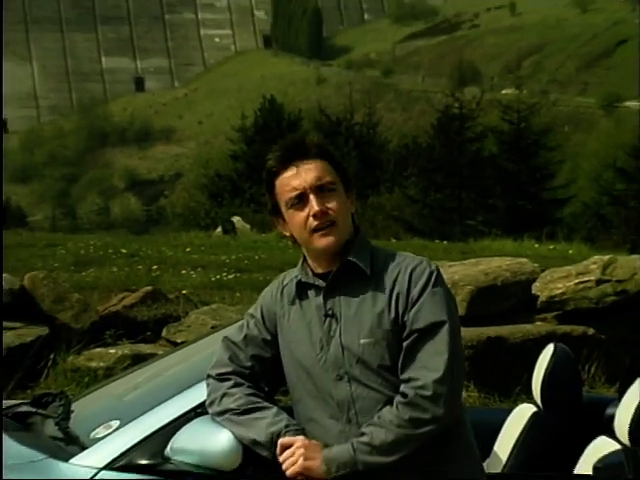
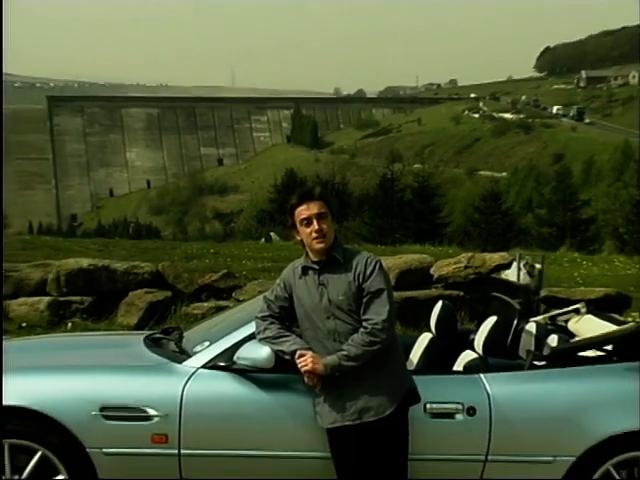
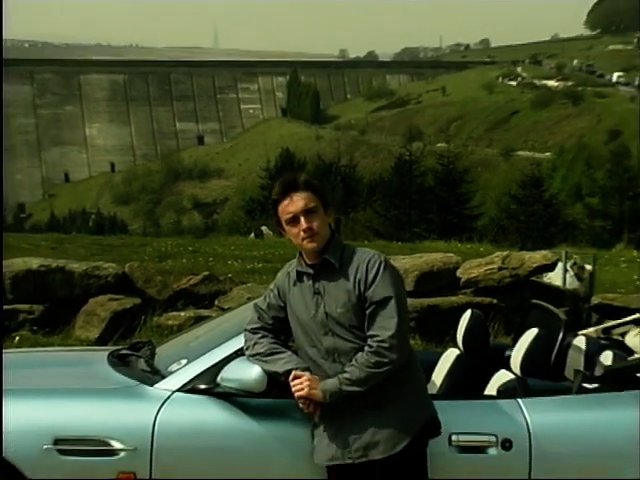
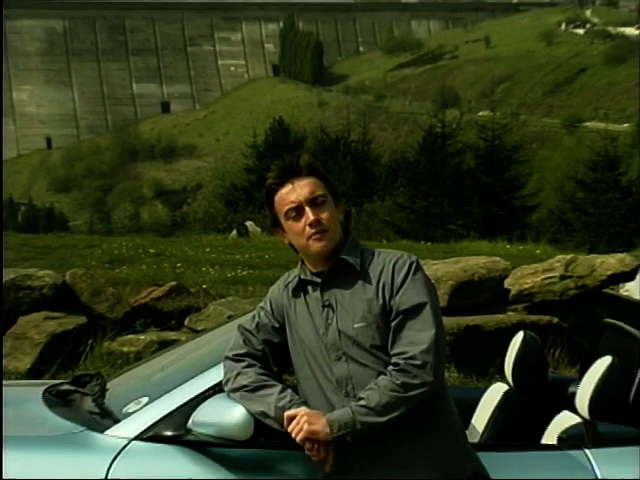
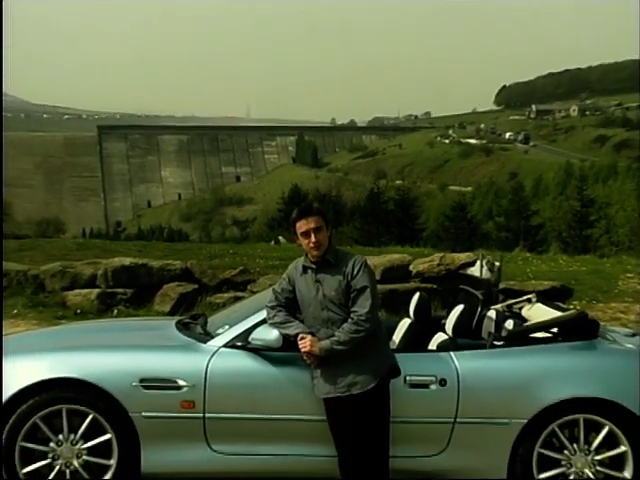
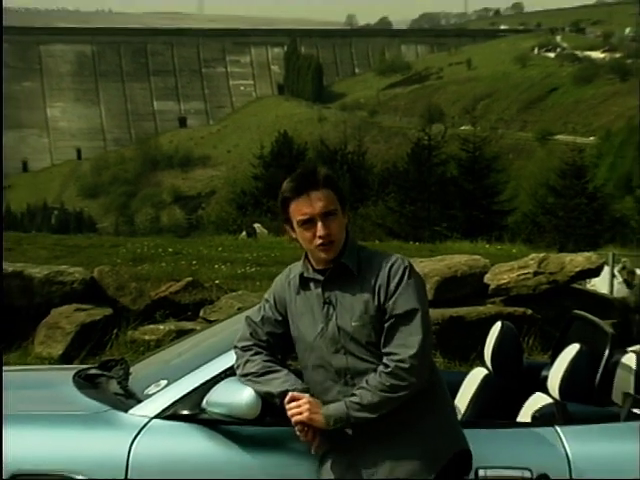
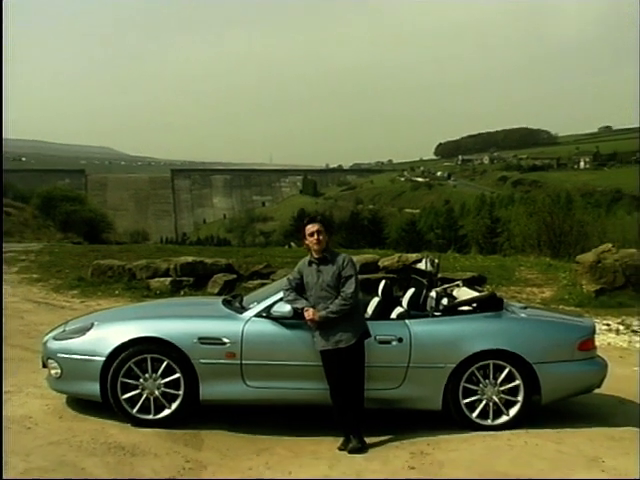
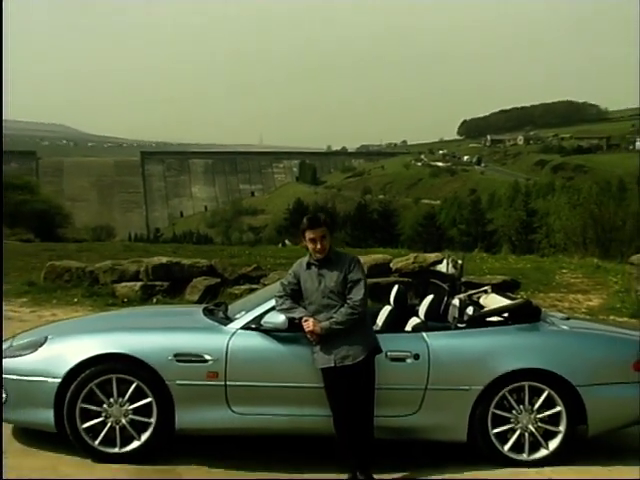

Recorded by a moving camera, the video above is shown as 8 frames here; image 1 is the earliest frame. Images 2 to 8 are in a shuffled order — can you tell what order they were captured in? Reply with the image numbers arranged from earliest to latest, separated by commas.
4, 6, 3, 2, 5, 8, 7
